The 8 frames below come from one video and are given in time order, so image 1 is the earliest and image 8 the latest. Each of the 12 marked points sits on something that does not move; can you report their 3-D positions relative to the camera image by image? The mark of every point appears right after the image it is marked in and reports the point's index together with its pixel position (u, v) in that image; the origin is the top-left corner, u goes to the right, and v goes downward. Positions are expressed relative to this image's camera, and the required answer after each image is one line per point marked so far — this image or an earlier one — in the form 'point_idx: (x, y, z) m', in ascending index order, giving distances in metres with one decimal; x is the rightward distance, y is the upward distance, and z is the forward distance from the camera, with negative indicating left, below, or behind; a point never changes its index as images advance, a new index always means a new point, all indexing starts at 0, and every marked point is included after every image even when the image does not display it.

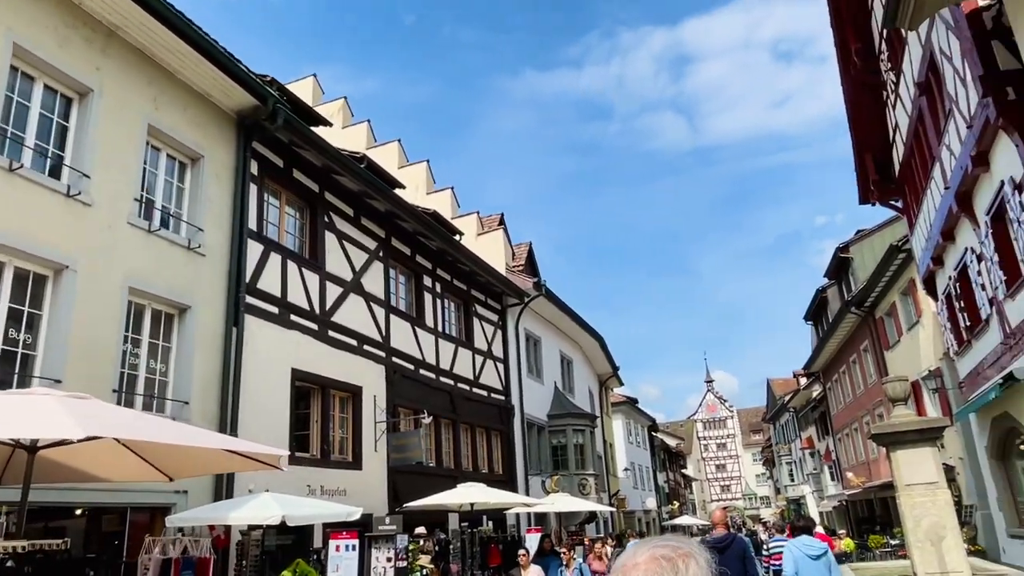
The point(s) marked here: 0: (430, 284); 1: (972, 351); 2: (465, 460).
0: (-1.7, +0.1, +15.3) m
1: (+8.6, -1.2, +13.6) m
2: (-1.0, -3.6, +15.4) m
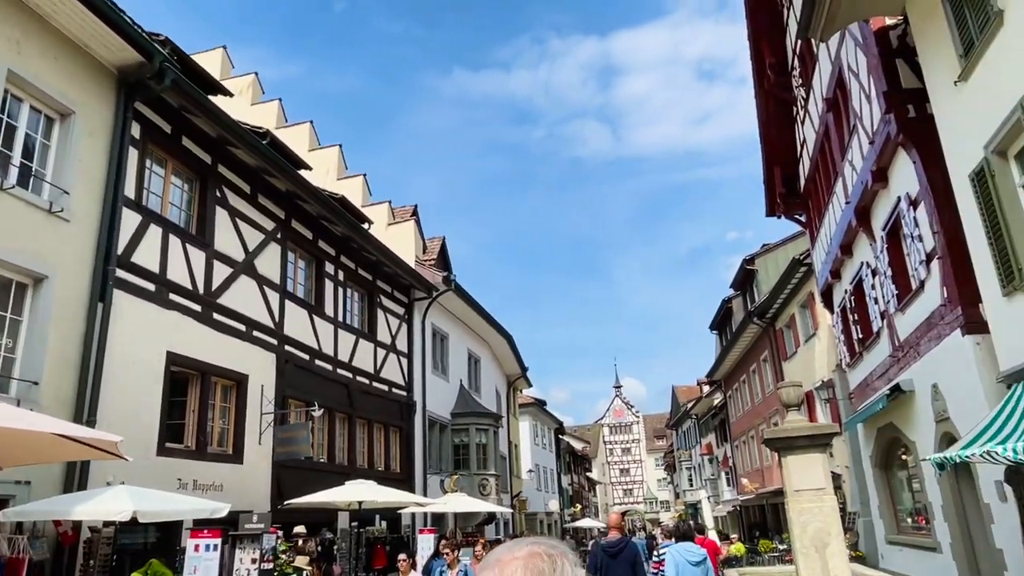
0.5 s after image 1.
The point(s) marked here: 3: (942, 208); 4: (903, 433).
0: (-3.6, +0.3, +14.6) m
1: (+6.8, -1.4, +14.1) m
2: (-3.1, -3.4, +14.8) m
3: (+5.3, +1.0, +8.9) m
4: (+6.3, -2.3, +11.8) m
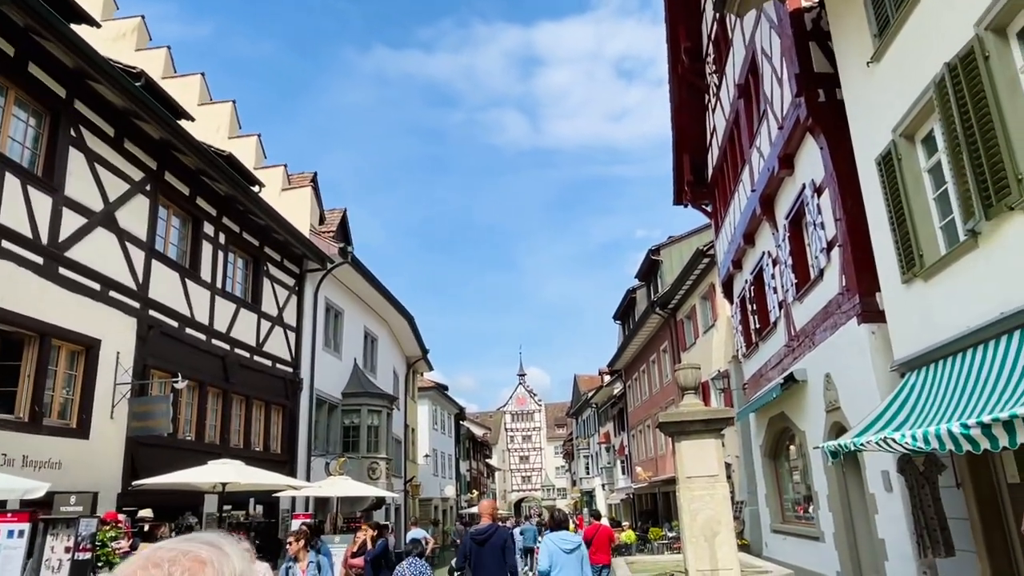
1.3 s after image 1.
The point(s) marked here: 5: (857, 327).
0: (-5.5, +1.0, +13.4) m
1: (+4.8, -1.3, +14.1) m
2: (-5.2, -2.7, +13.6) m
3: (+4.0, +1.1, +8.8) m
4: (+4.5, -2.2, +11.8) m
5: (+4.0, -0.5, +8.5) m
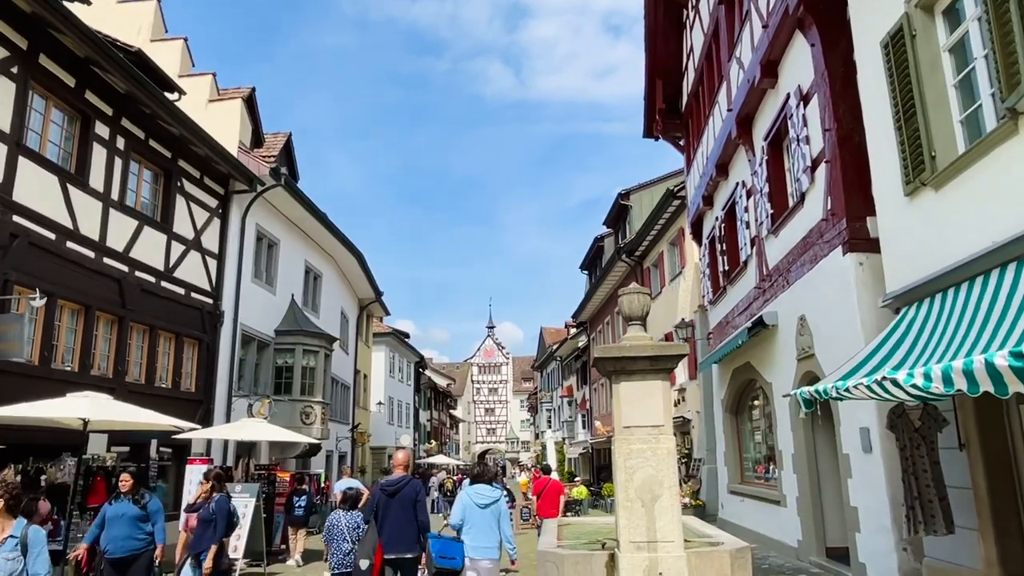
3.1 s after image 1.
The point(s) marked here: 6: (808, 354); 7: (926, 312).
0: (-6.4, +2.4, +11.5) m
1: (+3.7, -0.2, +12.8) m
2: (-6.2, -1.3, +12.0) m
3: (+3.3, +1.9, +7.3) m
4: (+3.5, -1.2, +10.5) m
5: (+3.2, +0.3, +7.1) m
6: (+3.4, -0.8, +8.3) m
7: (+3.0, -0.2, +5.3) m
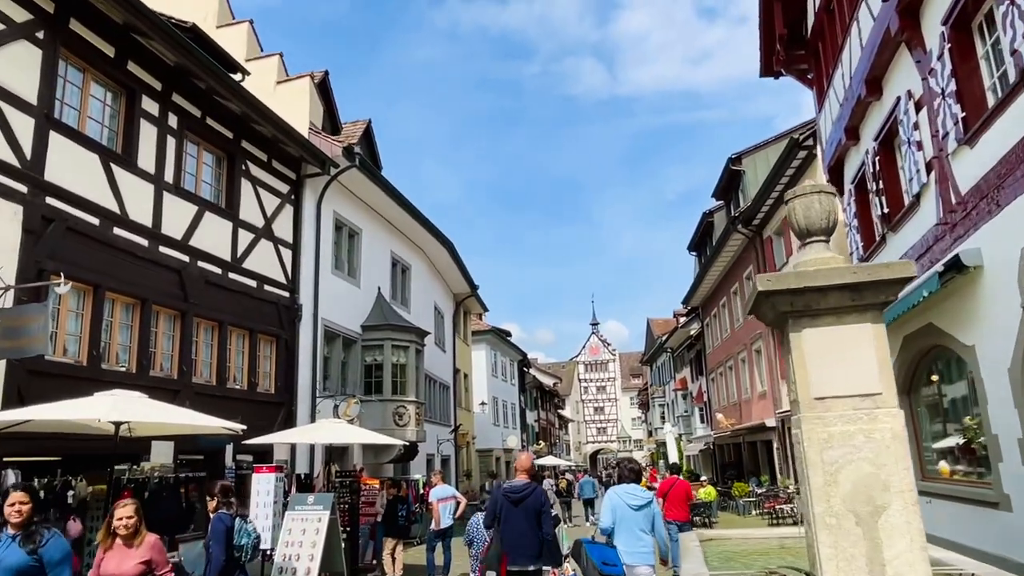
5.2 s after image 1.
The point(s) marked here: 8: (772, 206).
0: (-5.1, +2.5, +10.5) m
1: (+5.3, +0.5, +10.3) m
2: (-4.6, -1.2, +10.9) m
3: (+3.9, +2.6, +5.0) m
4: (+4.8, -0.5, +8.0) m
5: (+3.9, +1.0, +4.7) m
6: (+4.3, -0.1, +5.9) m
7: (+3.5, +0.5, +3.0) m
8: (+6.7, +2.1, +18.7) m
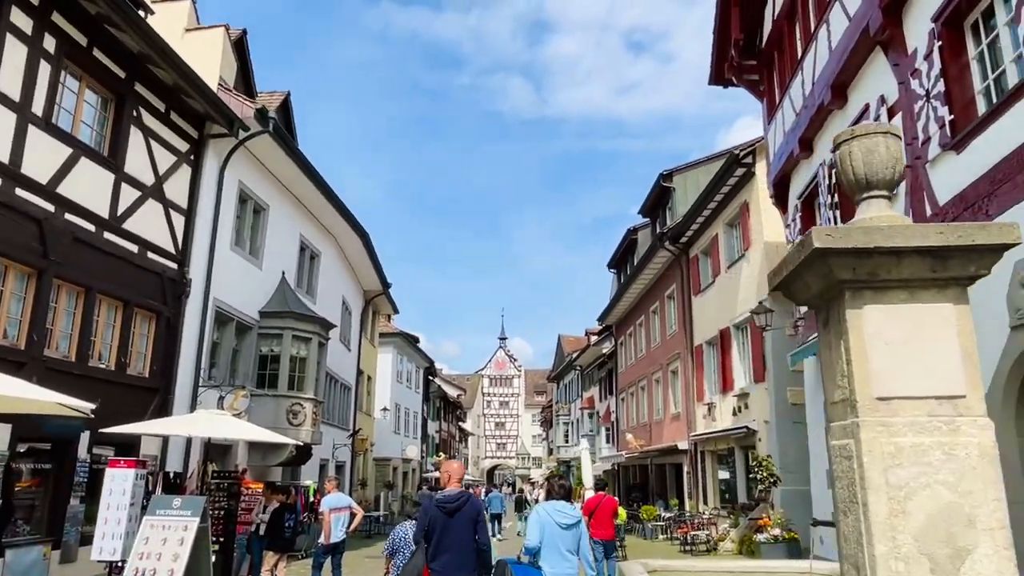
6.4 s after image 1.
0: (-5.8, +3.1, +8.7) m
1: (+4.3, +0.3, +9.8) m
2: (-5.7, -0.7, +9.2) m
3: (+3.8, +2.5, +4.4) m
4: (+4.1, -0.7, +7.5) m
5: (+3.7, +0.9, +4.1) m
6: (+3.9, -0.2, +5.3) m
7: (+3.5, +0.5, +2.4) m
8: (+4.8, +1.6, +18.3) m
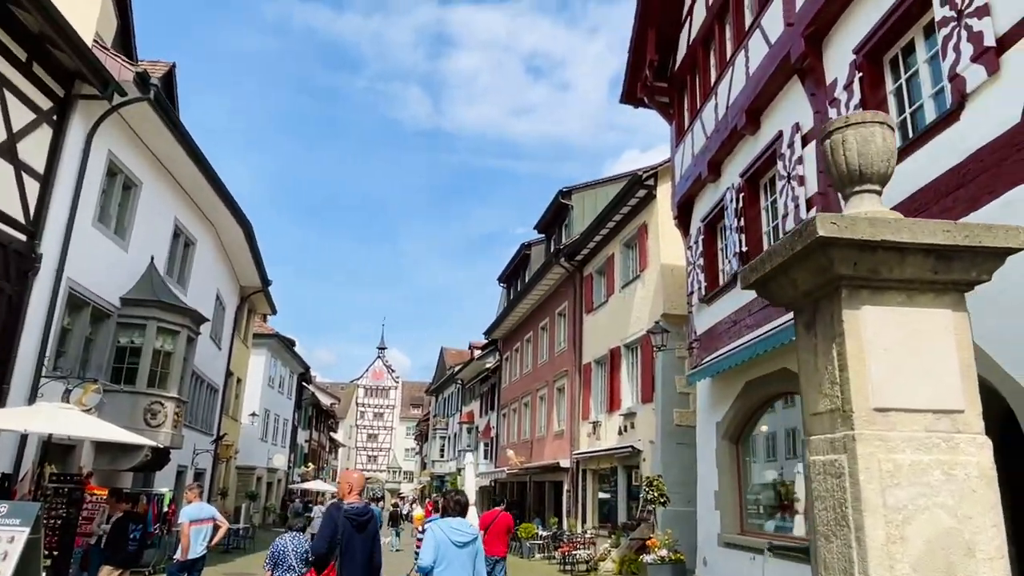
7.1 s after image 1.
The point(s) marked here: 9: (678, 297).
0: (-6.6, +3.5, +7.3) m
1: (+3.0, -0.1, +9.9) m
2: (-6.8, -0.2, +7.7) m
3: (+3.5, +2.3, +4.6) m
4: (+3.1, -1.0, +7.6) m
5: (+3.4, +0.7, +4.2) m
6: (+3.2, -0.4, +5.4) m
7: (+3.4, +0.3, +2.5) m
8: (+2.2, +1.1, +18.5) m
9: (+2.9, -0.3, +14.2) m
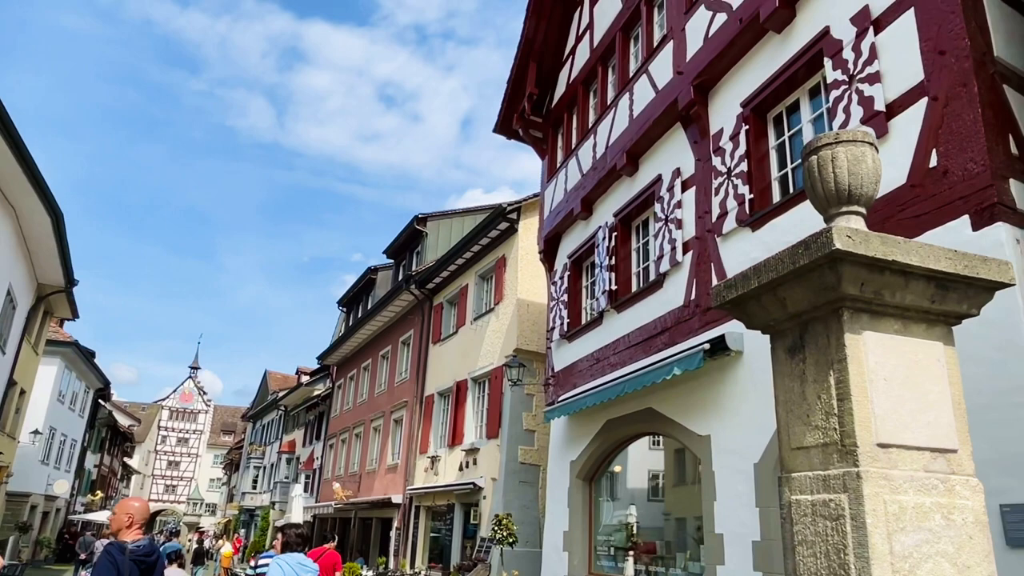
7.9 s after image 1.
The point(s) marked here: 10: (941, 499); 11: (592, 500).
0: (-7.3, +4.0, +5.5) m
1: (+1.2, -0.6, +9.9) m
2: (-7.9, +0.2, +5.6) m
3: (+3.1, +1.9, +5.0) m
4: (+1.7, -1.4, +7.6) m
5: (+2.8, +0.3, +4.5) m
6: (+2.4, -0.8, +5.5) m
7: (+3.3, 0.0, +2.8) m
8: (-1.5, +0.4, +18.1) m
9: (+0.1, -0.9, +14.0) m
10: (+1.2, -0.6, +2.1) m
11: (+1.0, -2.7, +9.4) m
